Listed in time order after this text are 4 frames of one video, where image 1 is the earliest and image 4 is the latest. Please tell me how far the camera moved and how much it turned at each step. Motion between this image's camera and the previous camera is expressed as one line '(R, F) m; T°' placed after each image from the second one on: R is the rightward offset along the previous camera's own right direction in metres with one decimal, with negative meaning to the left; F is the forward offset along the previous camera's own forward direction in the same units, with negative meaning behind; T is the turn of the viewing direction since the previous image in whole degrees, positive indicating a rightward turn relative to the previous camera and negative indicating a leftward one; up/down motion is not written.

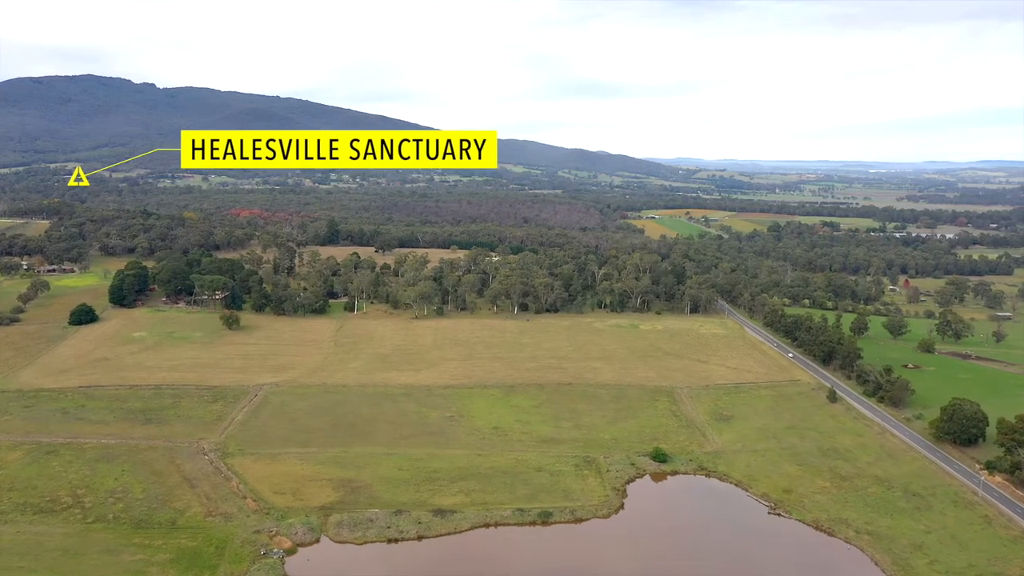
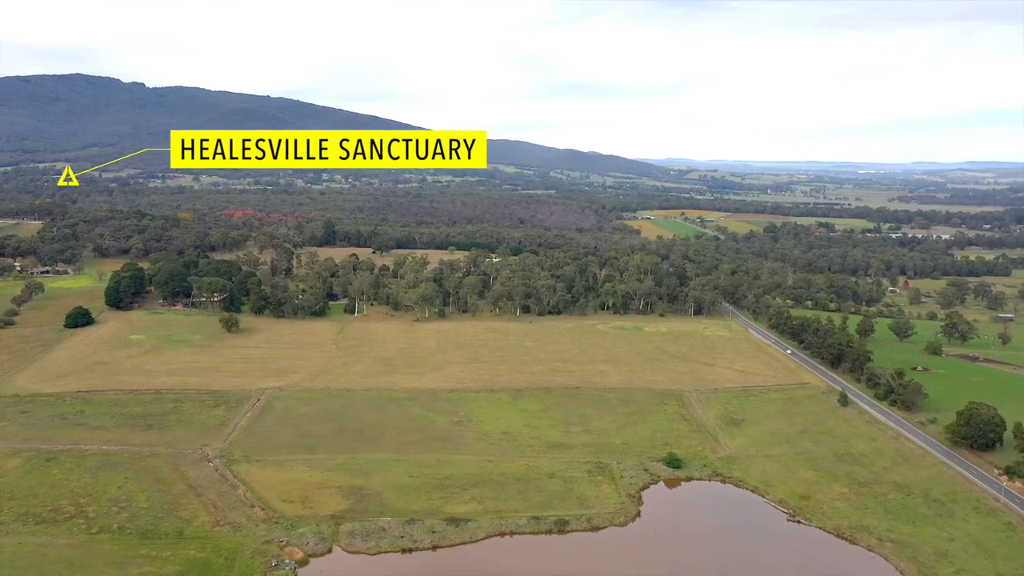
(-1.0, +0.7) m; +1°
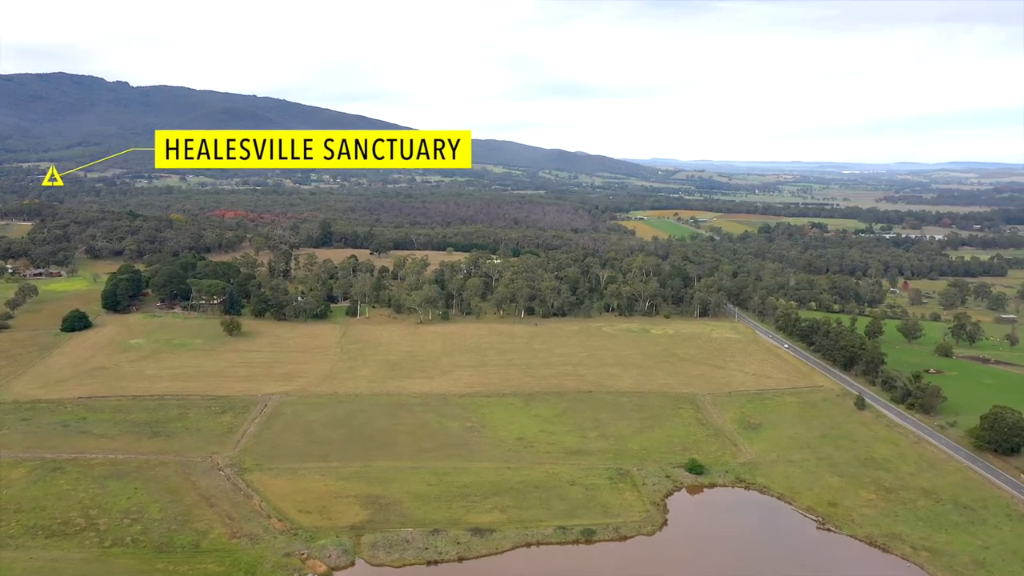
(-1.5, +0.8) m; +1°
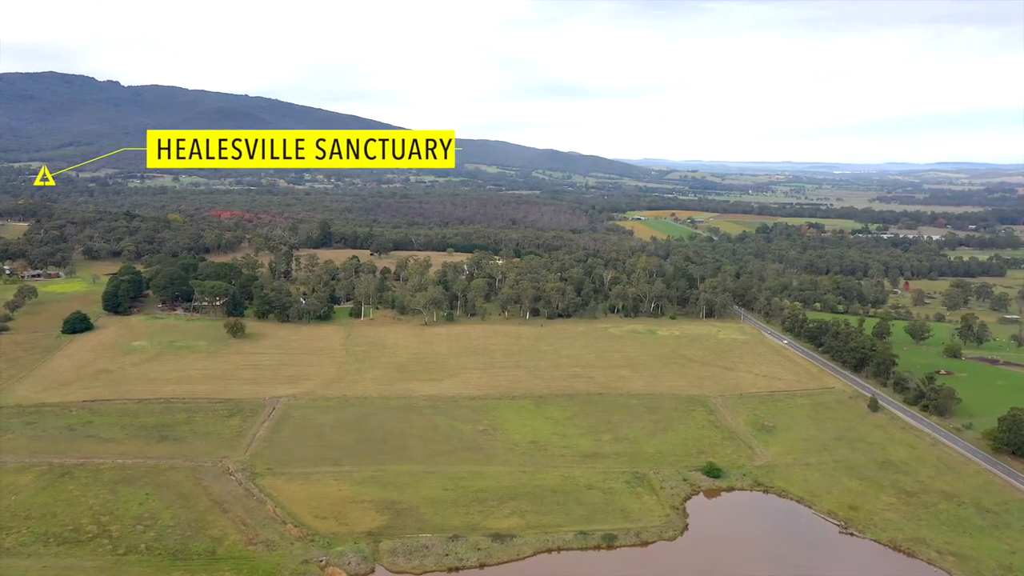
(-1.1, +0.4) m; +1°
